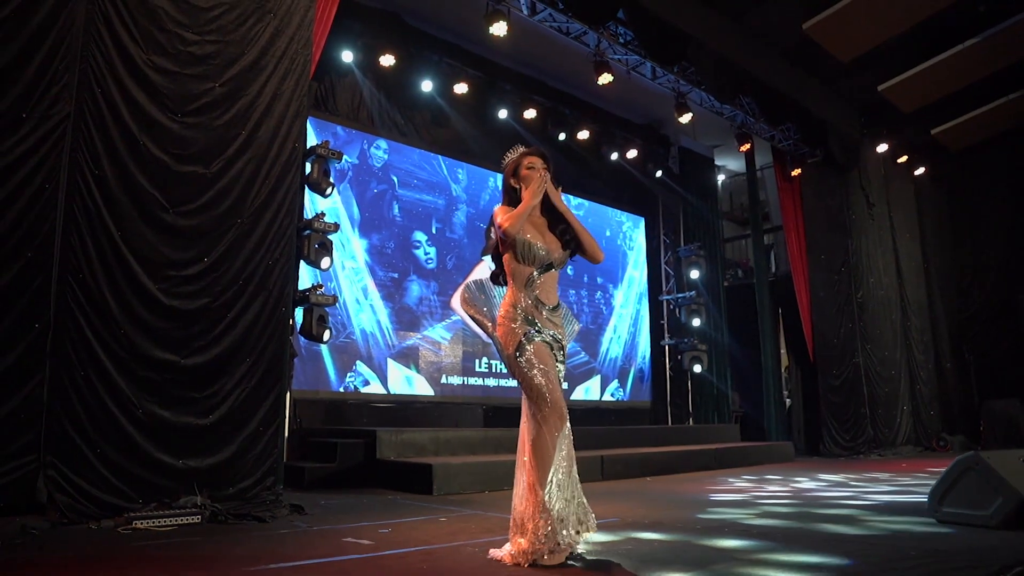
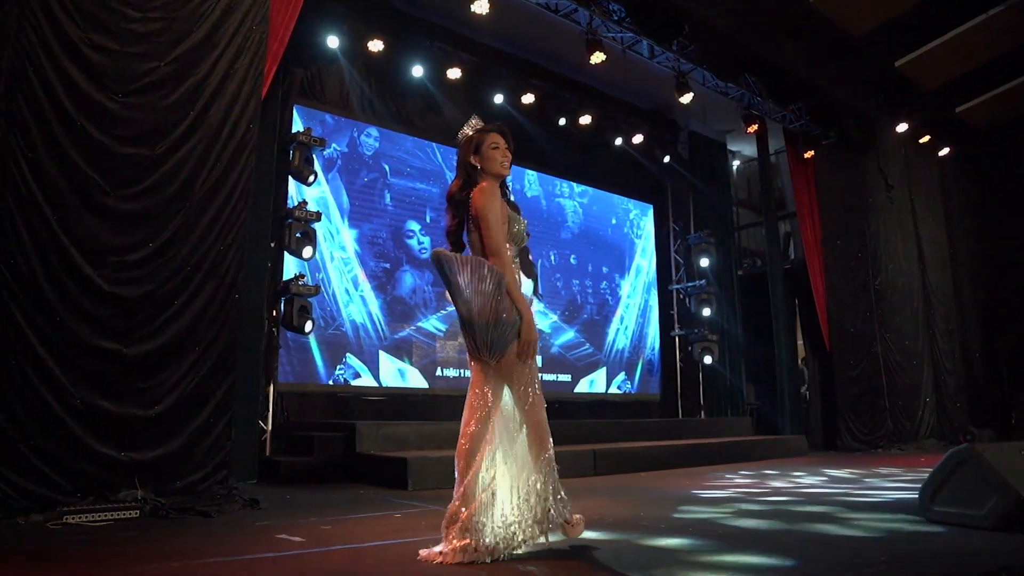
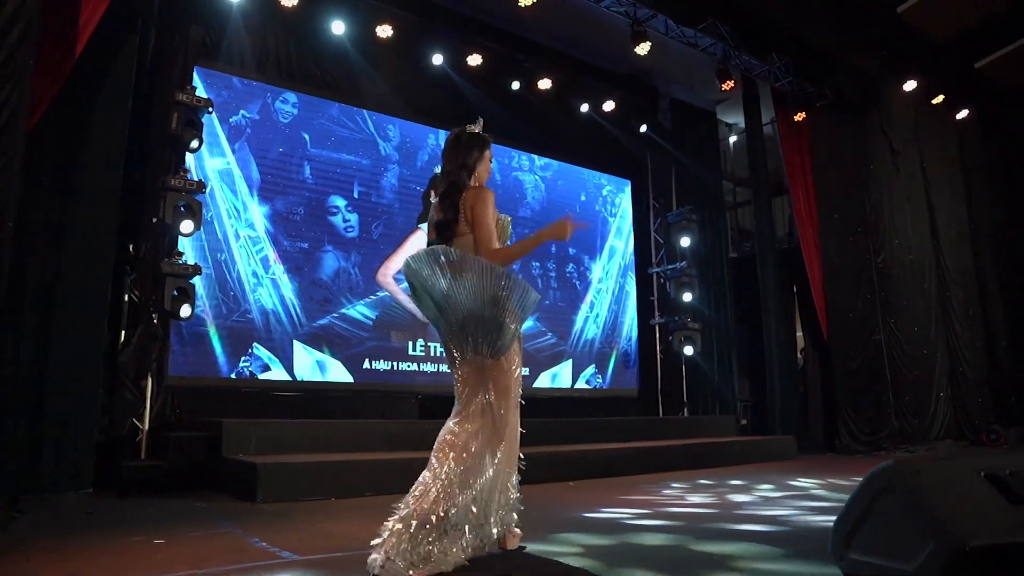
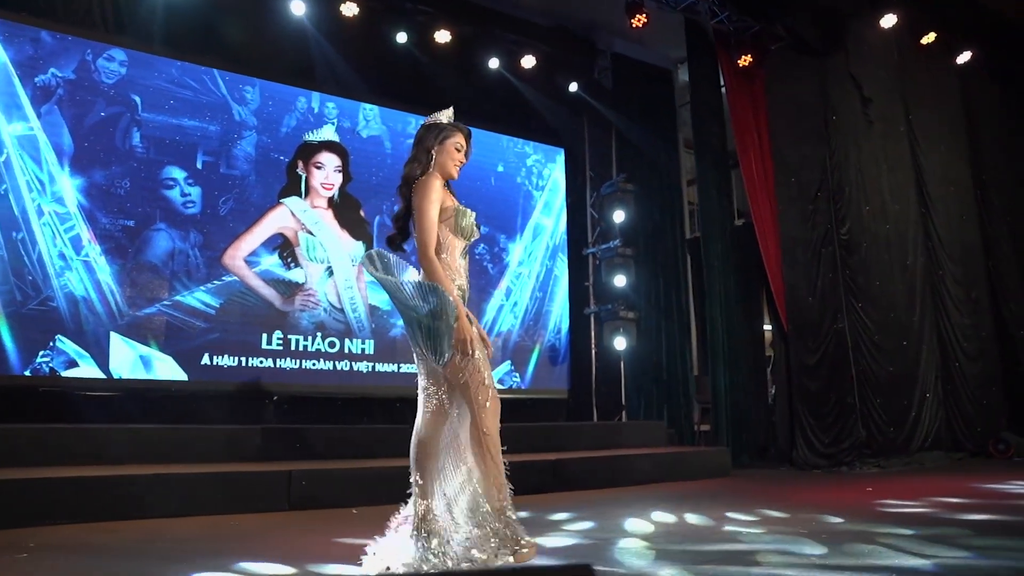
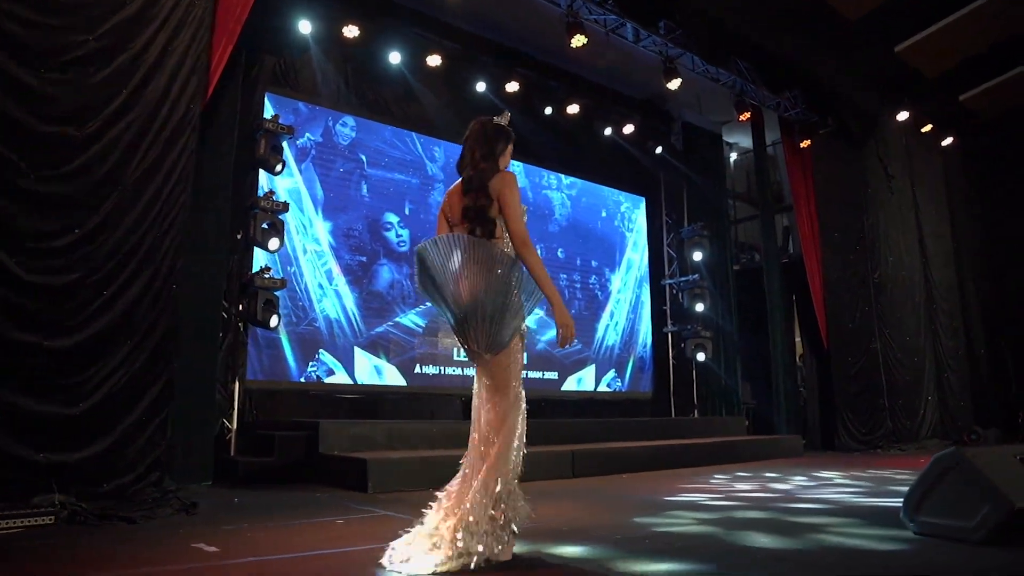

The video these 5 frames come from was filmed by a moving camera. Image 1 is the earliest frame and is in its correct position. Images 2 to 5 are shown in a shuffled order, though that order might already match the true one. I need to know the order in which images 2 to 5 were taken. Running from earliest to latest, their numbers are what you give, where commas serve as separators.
2, 5, 3, 4
